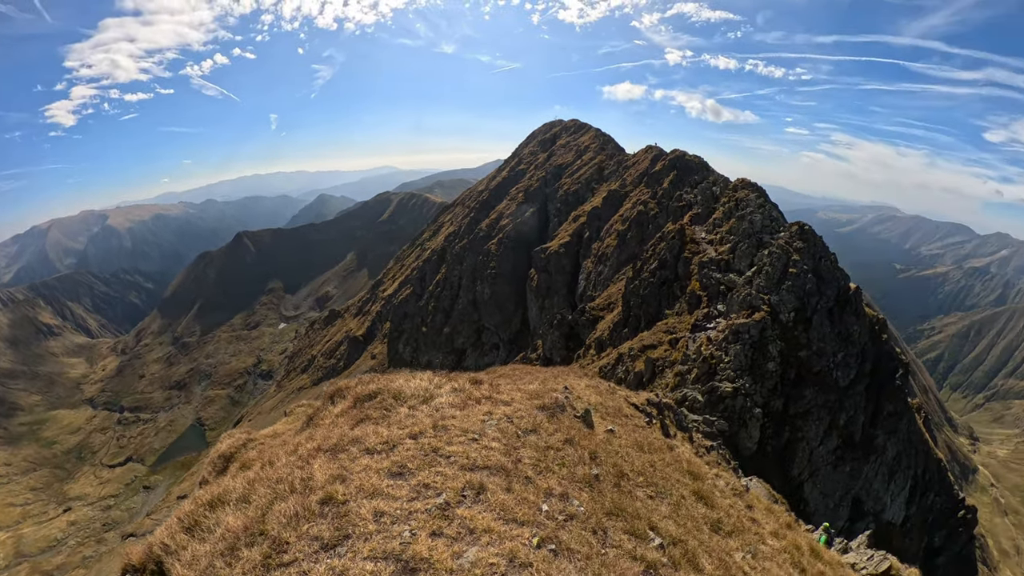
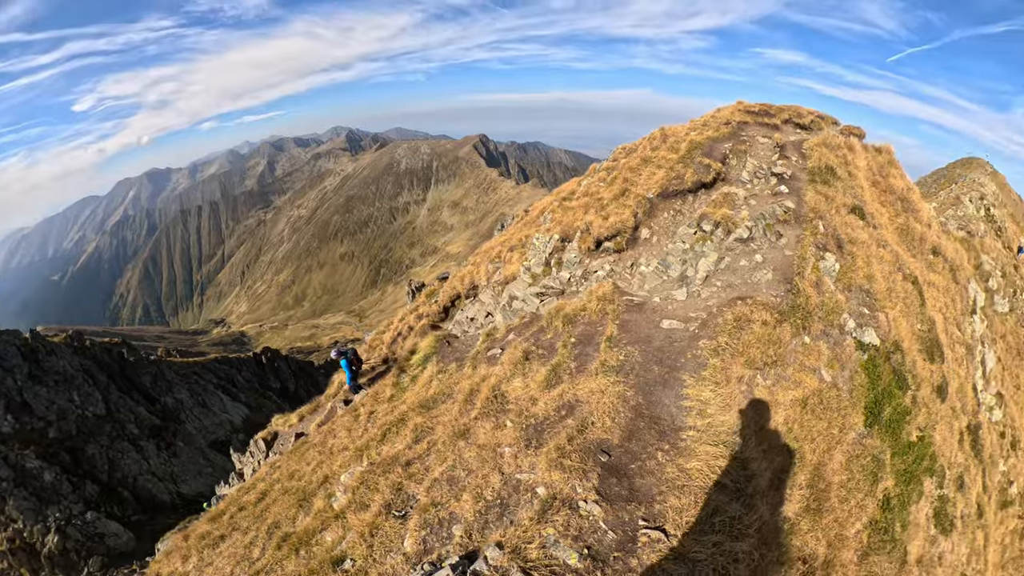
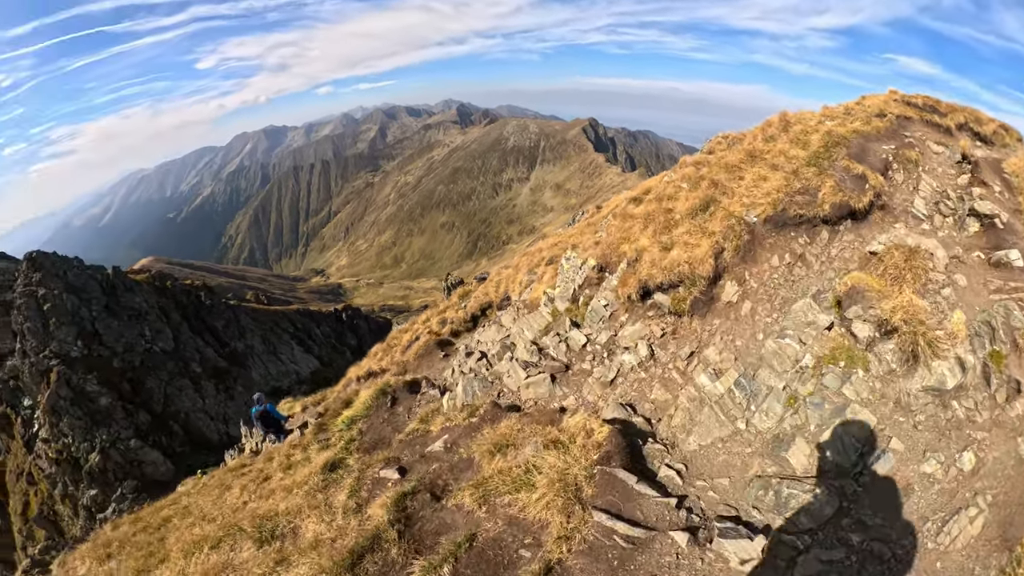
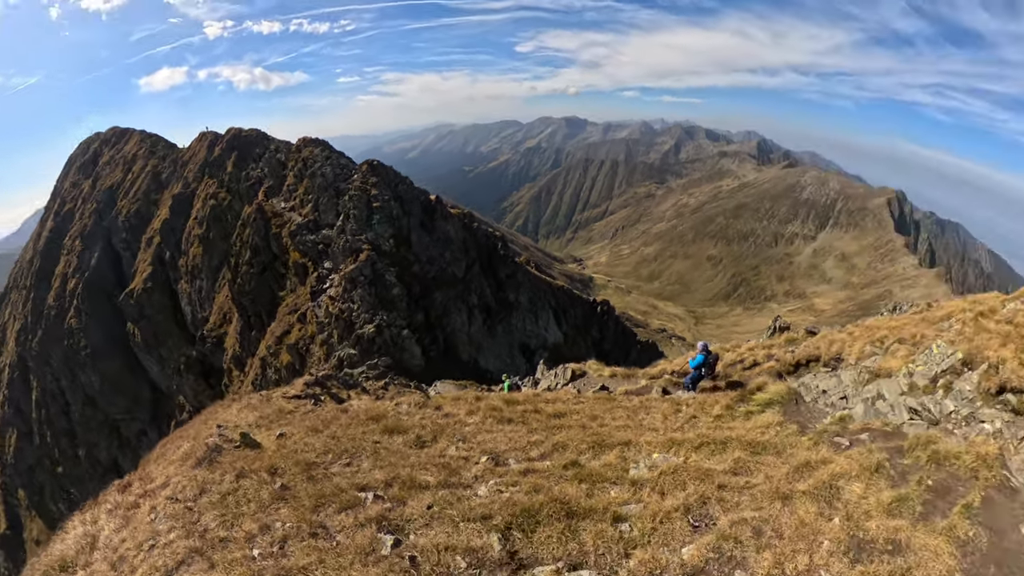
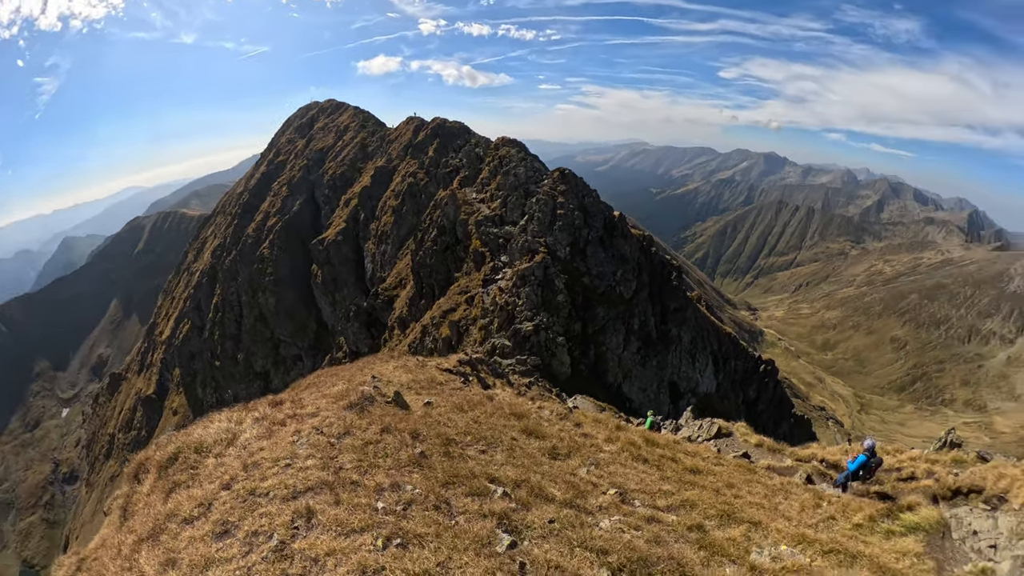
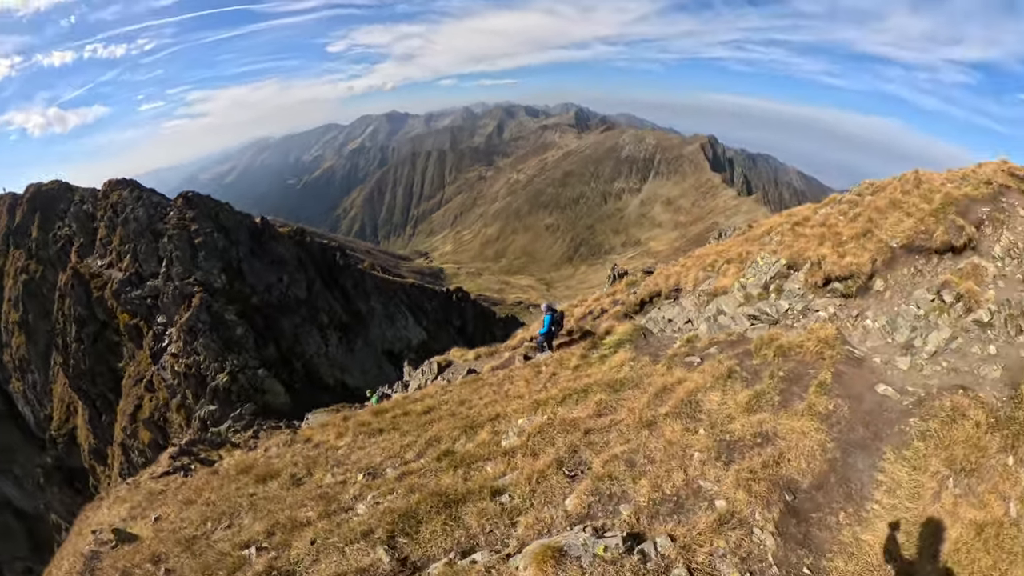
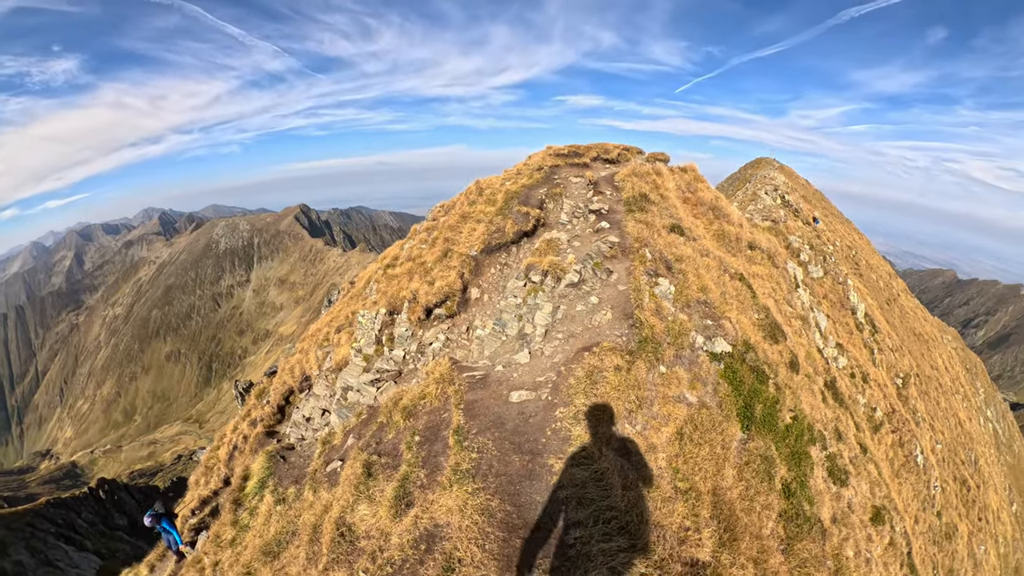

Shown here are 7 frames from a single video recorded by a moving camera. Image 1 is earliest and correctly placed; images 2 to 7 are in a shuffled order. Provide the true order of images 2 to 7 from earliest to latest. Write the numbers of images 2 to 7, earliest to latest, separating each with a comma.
5, 4, 6, 2, 7, 3
